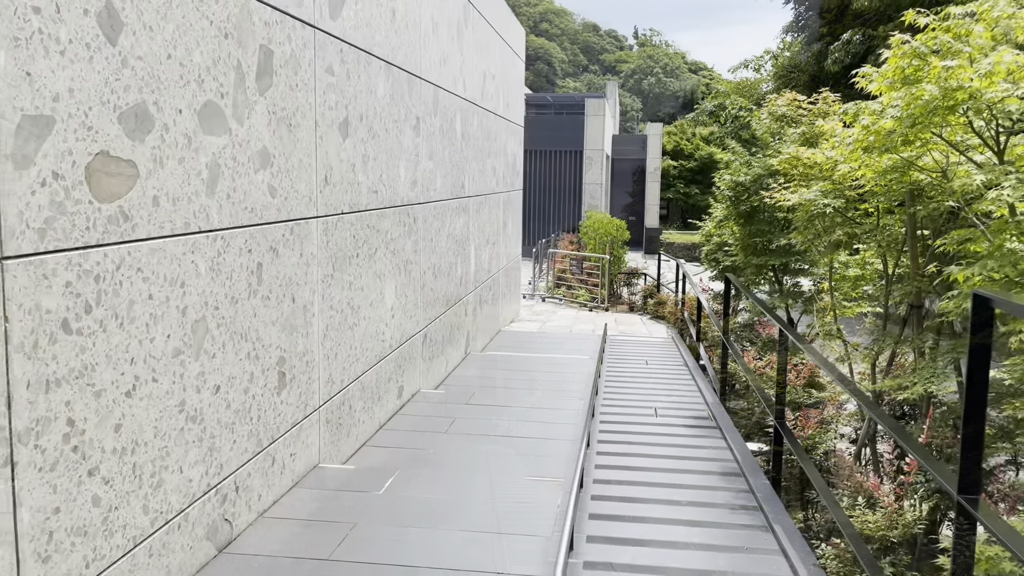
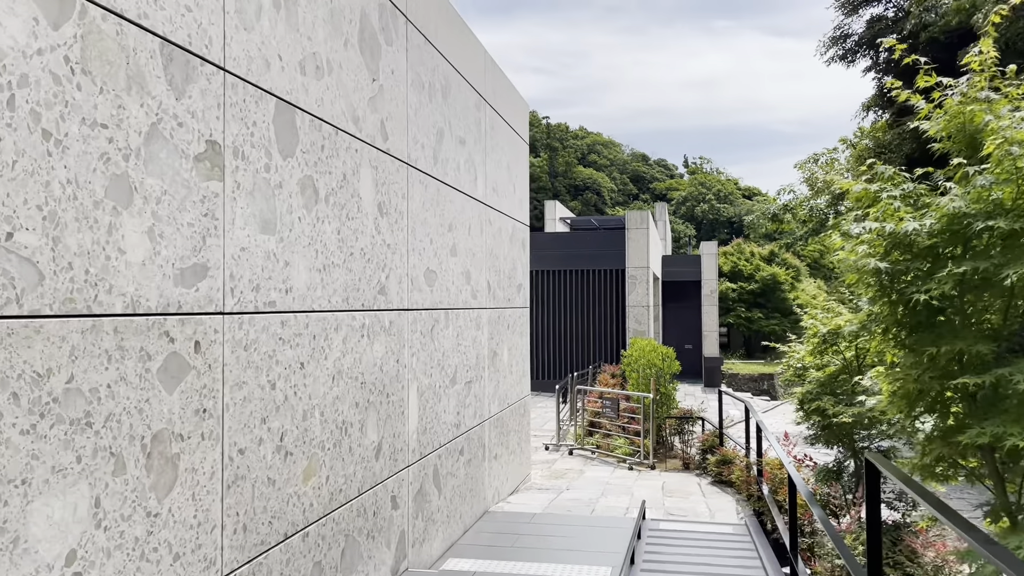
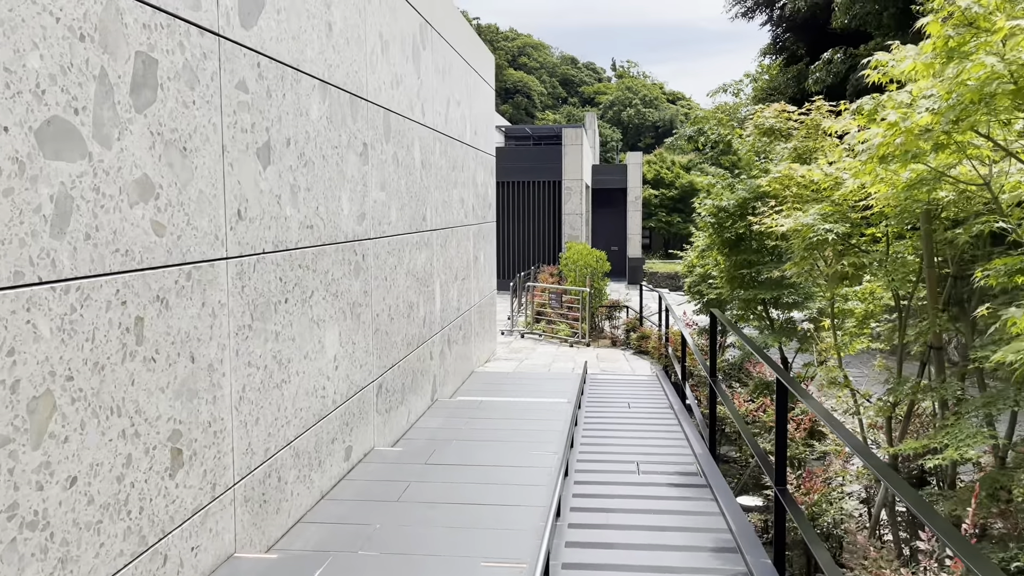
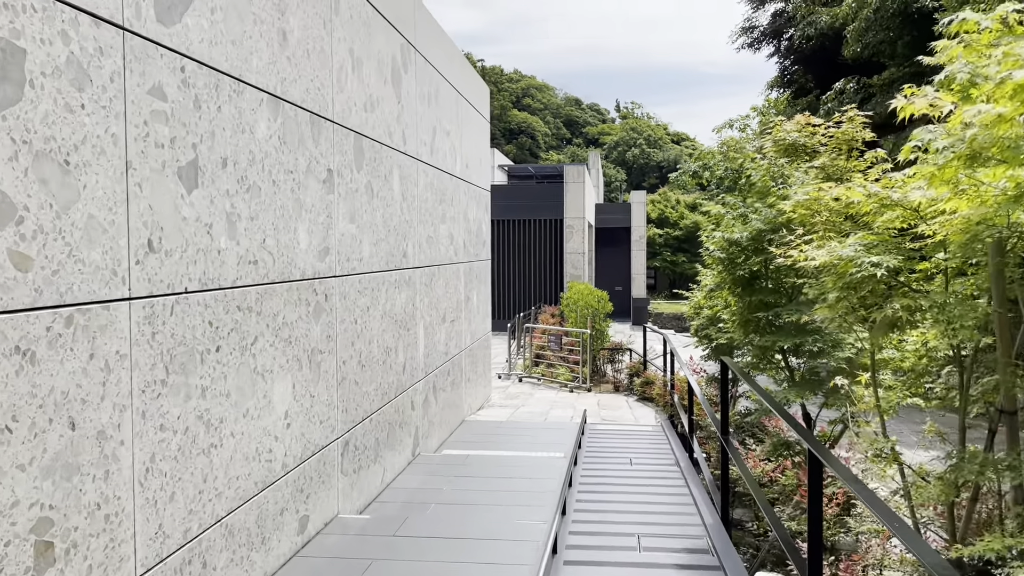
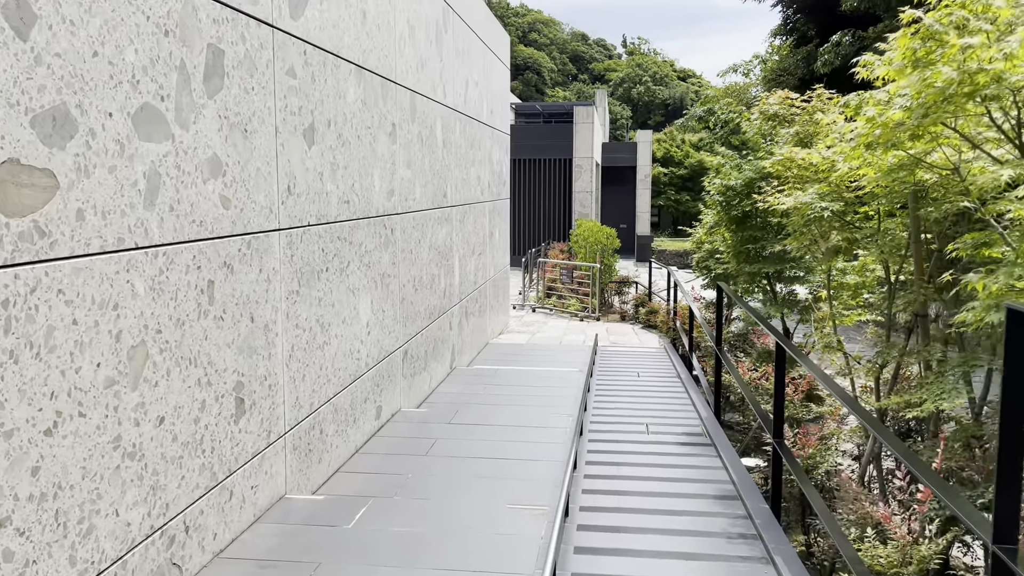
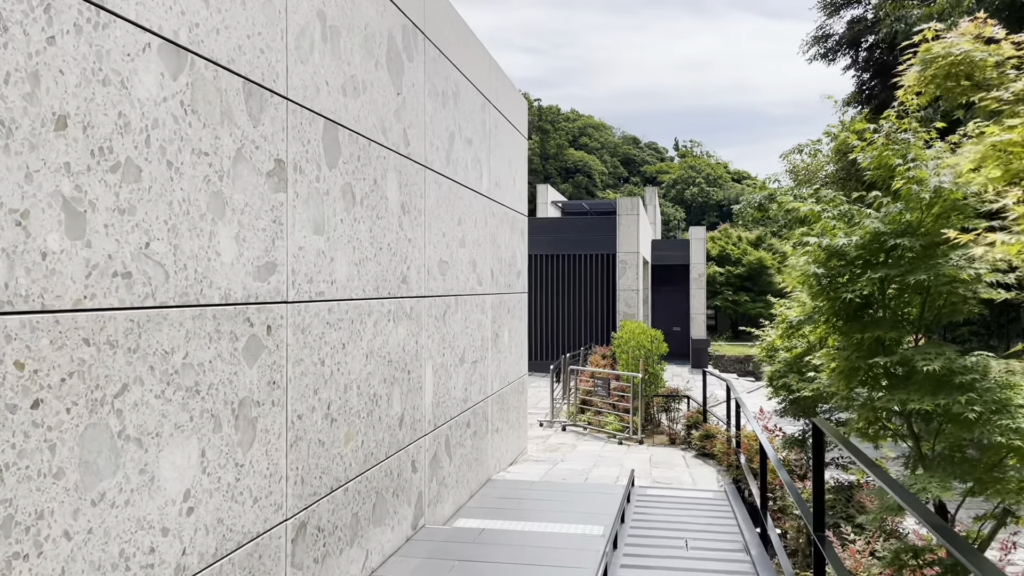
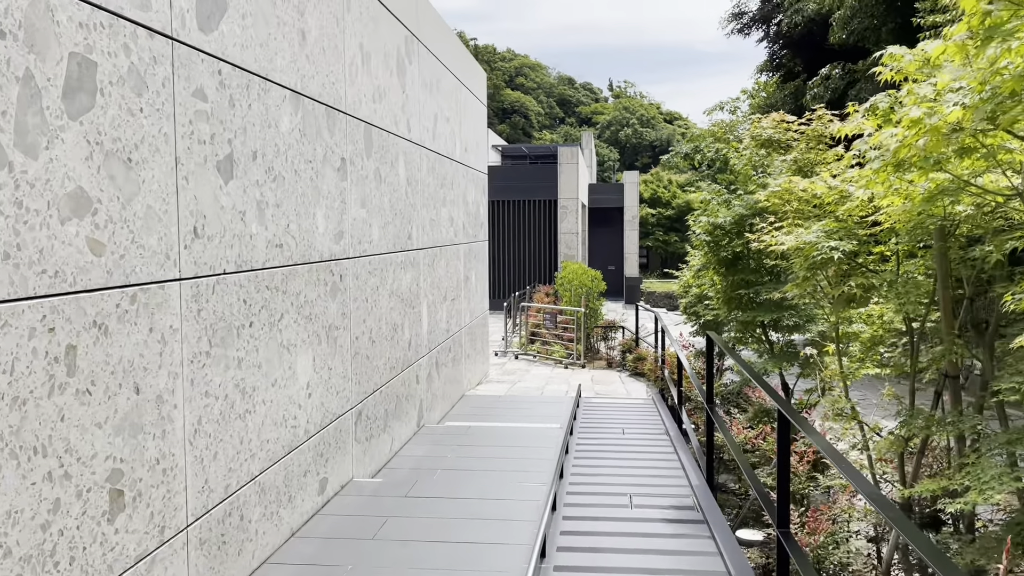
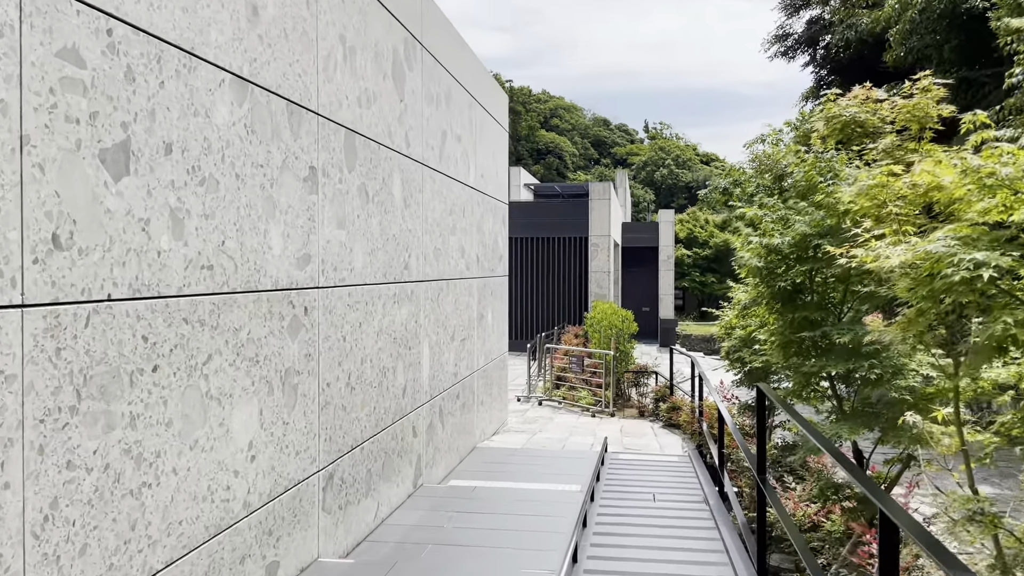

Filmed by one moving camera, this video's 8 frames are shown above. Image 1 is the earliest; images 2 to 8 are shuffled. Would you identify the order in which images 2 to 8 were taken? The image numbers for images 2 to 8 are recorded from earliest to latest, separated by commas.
5, 3, 7, 4, 8, 6, 2
